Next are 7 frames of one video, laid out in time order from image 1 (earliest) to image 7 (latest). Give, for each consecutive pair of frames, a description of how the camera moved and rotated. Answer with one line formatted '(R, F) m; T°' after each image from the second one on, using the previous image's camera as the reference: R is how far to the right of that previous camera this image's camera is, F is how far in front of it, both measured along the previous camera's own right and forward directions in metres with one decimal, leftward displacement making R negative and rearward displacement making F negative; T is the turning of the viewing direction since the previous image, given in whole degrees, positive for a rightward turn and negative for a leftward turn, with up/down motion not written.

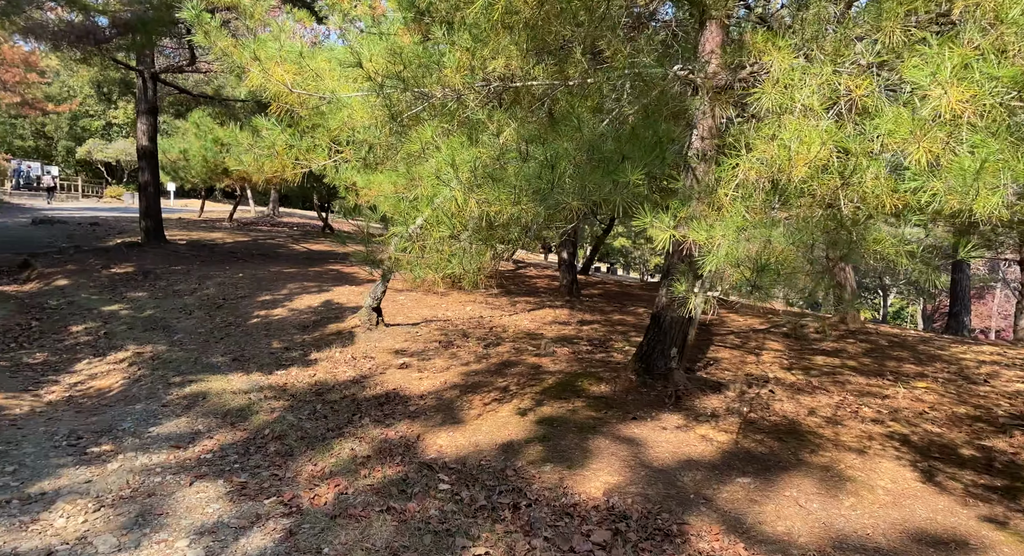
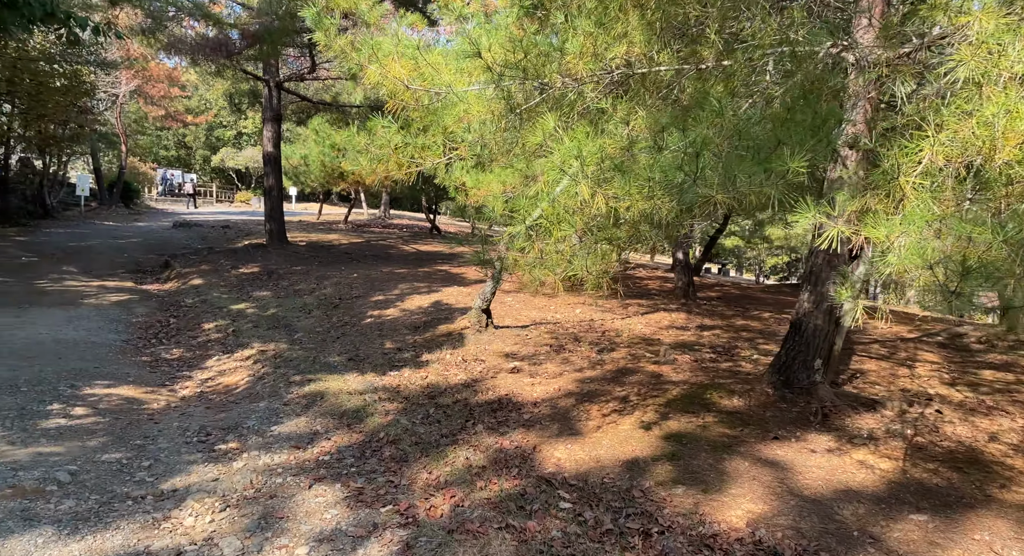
(-0.1, +0.2) m; -8°
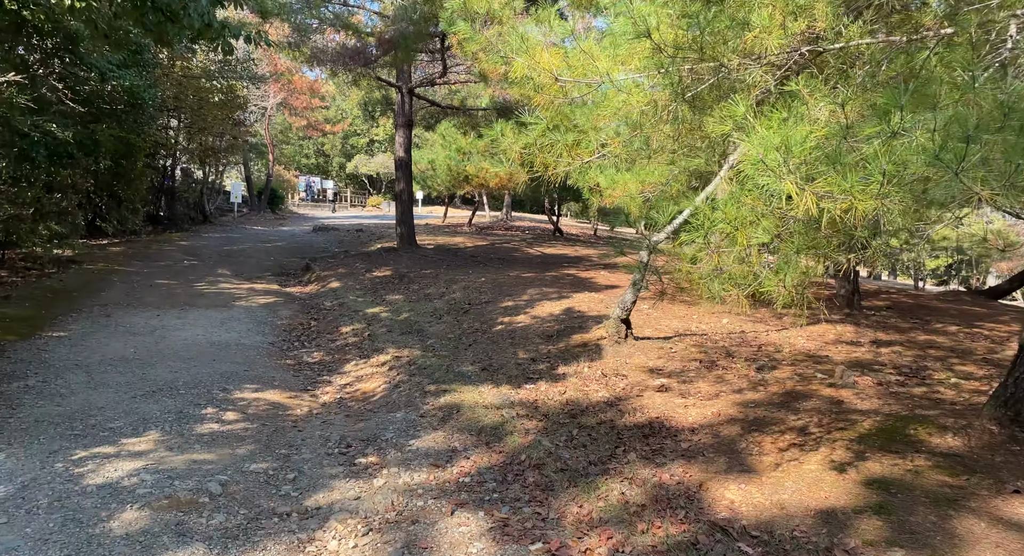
(-0.1, +0.3) m; -9°
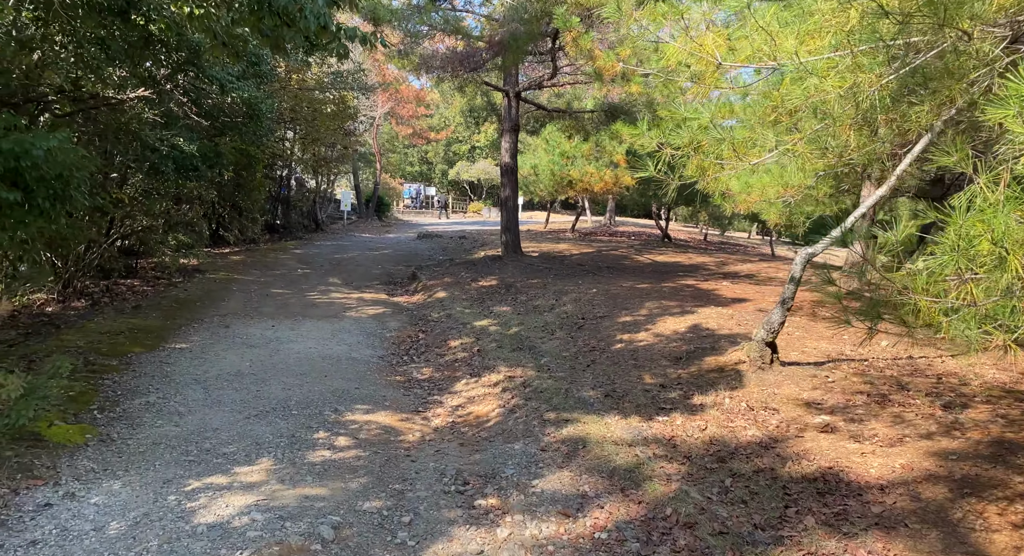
(-0.2, +0.5) m; -7°
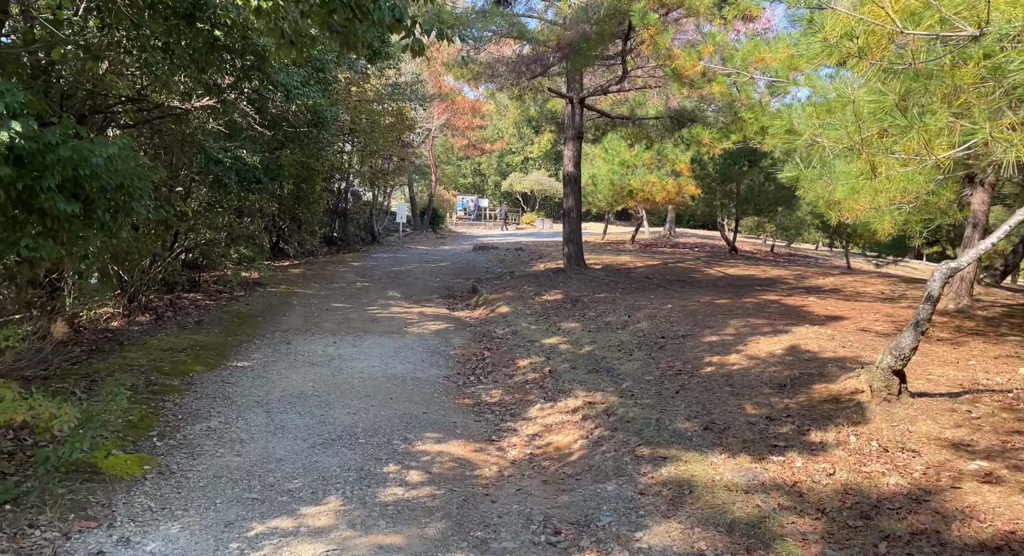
(-0.2, +0.5) m; -4°
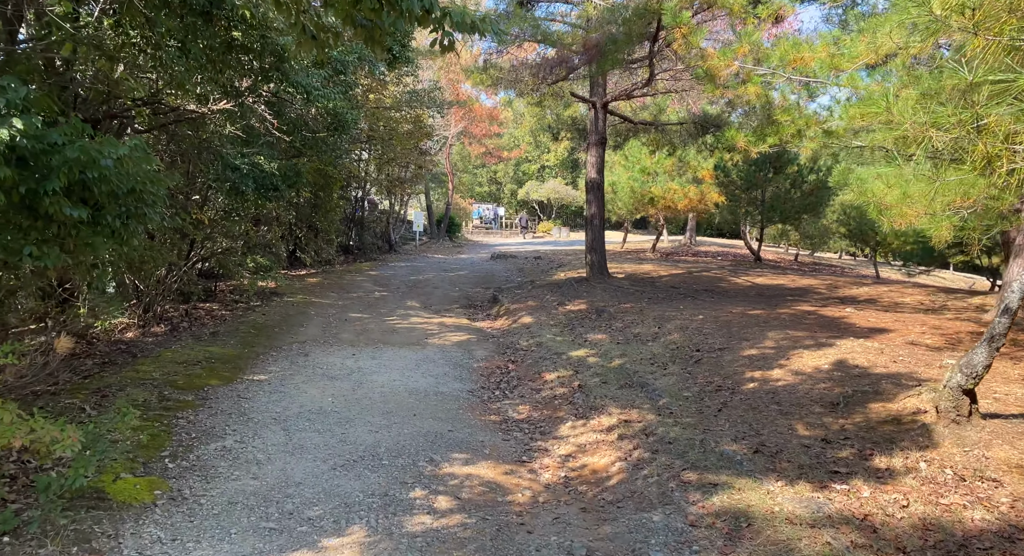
(-0.1, +0.3) m; -1°
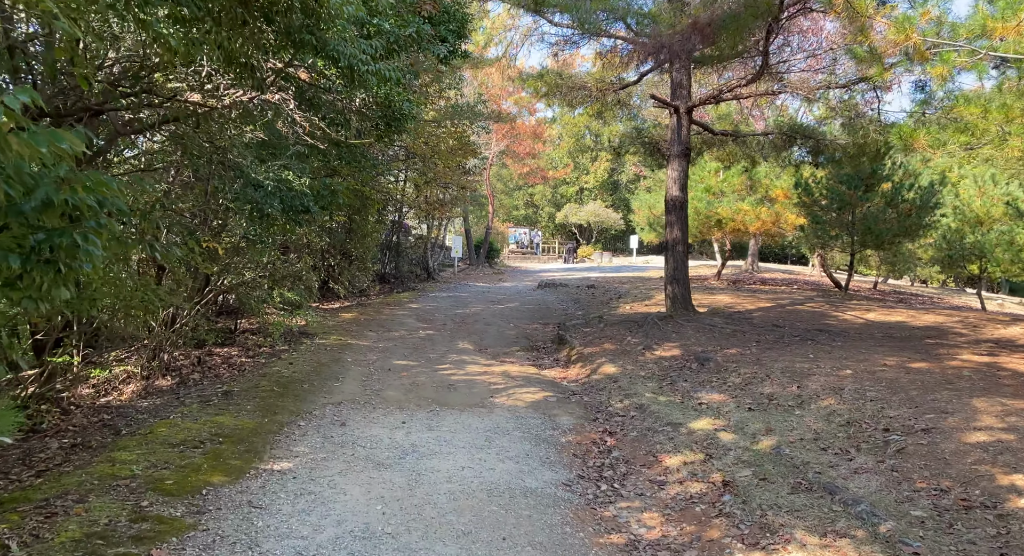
(-0.6, +2.1) m; -2°
